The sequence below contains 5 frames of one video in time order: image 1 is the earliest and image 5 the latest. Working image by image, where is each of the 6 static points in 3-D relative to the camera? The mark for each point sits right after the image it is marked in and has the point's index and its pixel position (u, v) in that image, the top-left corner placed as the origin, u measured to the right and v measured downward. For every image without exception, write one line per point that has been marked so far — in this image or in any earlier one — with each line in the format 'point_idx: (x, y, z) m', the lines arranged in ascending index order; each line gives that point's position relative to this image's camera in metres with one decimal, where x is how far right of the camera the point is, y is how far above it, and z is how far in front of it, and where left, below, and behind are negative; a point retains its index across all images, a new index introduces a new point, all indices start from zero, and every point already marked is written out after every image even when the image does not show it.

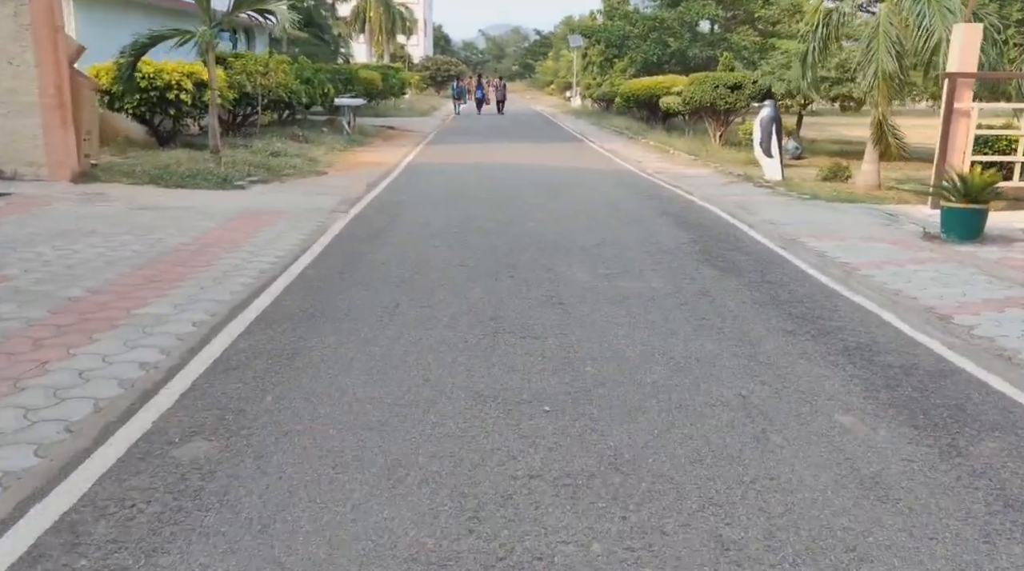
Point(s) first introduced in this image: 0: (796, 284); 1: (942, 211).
0: (+1.9, 0.0, +5.8) m
1: (+3.6, +0.7, +7.8) m
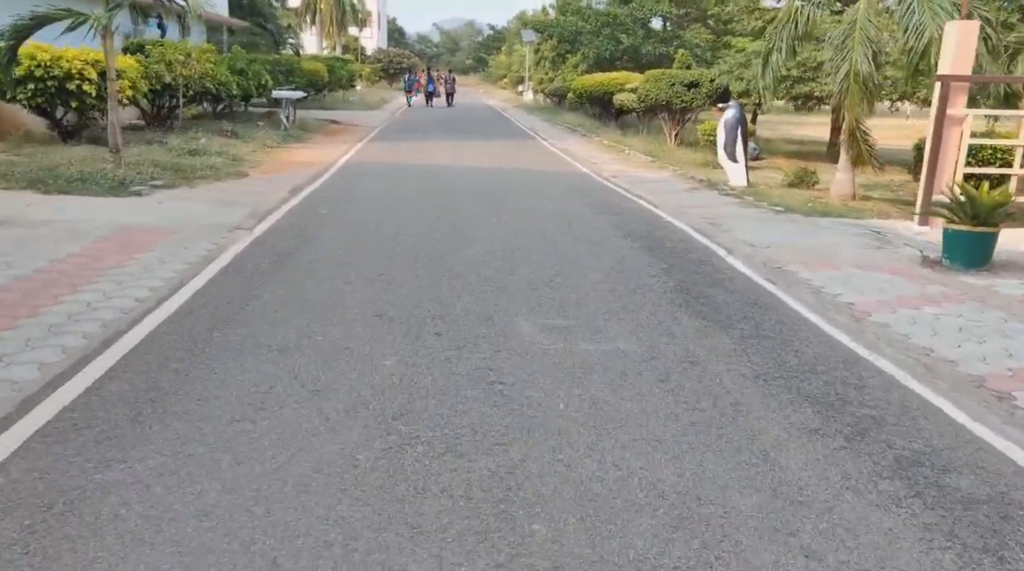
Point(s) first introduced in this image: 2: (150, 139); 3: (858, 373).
0: (+1.5, -0.3, +4.6) m
1: (+3.2, +0.4, +6.7) m
2: (-5.4, +2.2, +13.3) m
3: (+1.6, -0.4, +4.2) m
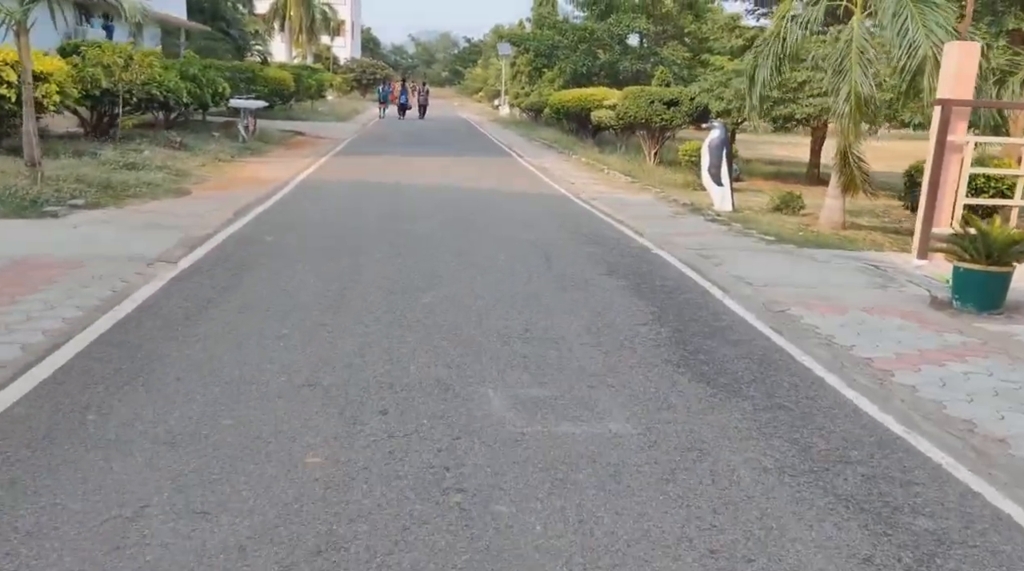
0: (+1.3, -0.6, +3.8) m
1: (+3.0, +0.1, +6.0) m
2: (-5.8, +1.9, +12.3) m
3: (+1.5, -0.7, +3.4) m
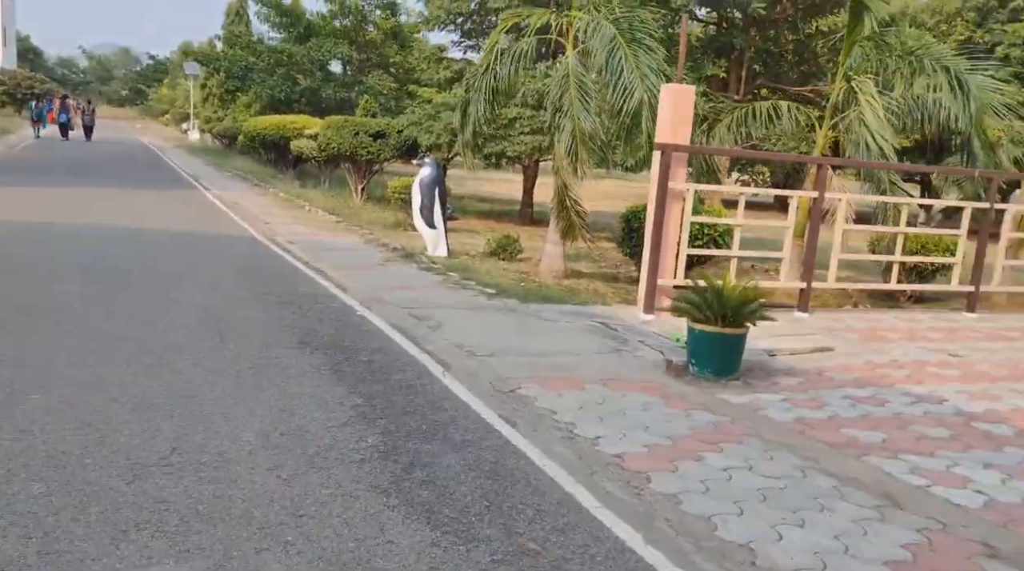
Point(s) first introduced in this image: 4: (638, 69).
0: (+0.2, -0.9, +2.8) m
1: (+1.1, -0.3, +5.4) m
2: (-9.3, +1.1, +8.8) m
3: (+0.5, -1.0, +2.5) m
4: (+1.1, +2.0, +8.2) m
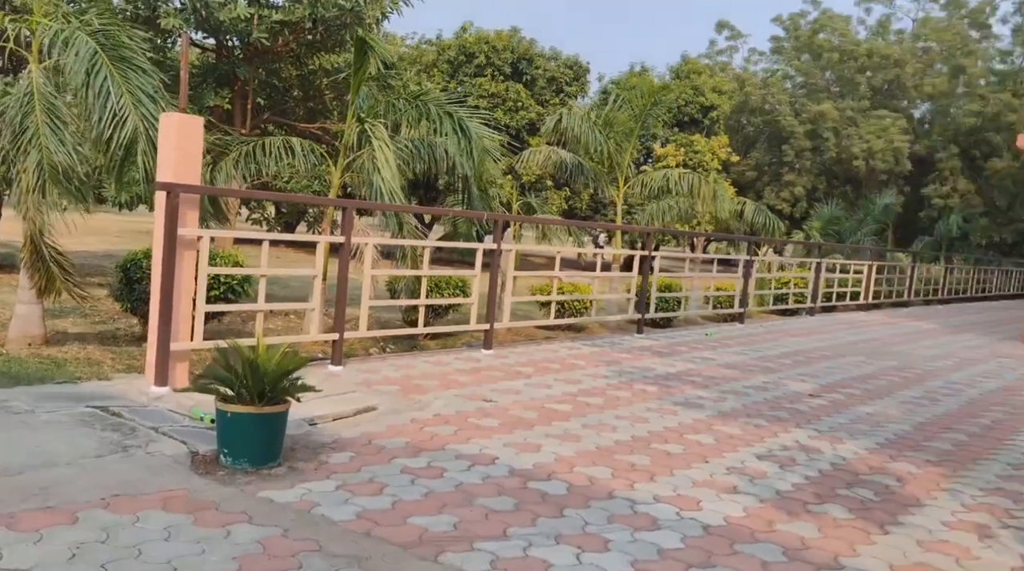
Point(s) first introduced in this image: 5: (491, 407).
0: (-0.8, -1.1, +1.8) m
1: (-1.5, -0.6, +4.5) m
2: (-12.1, +0.2, +2.0) m
3: (-0.4, -1.2, +1.7) m
4: (-3.0, +1.5, +6.9) m
5: (-0.1, -0.9, +6.9) m
